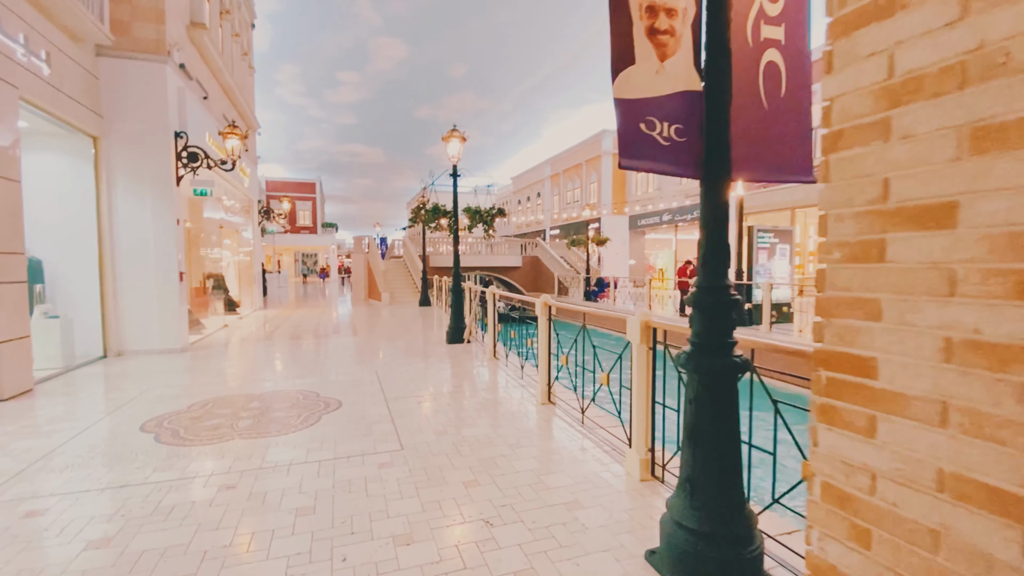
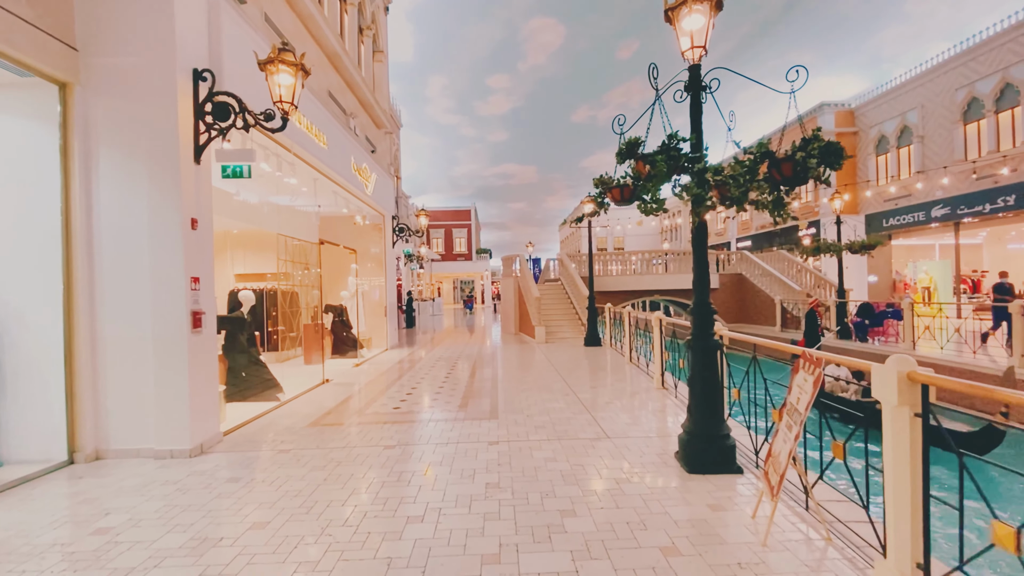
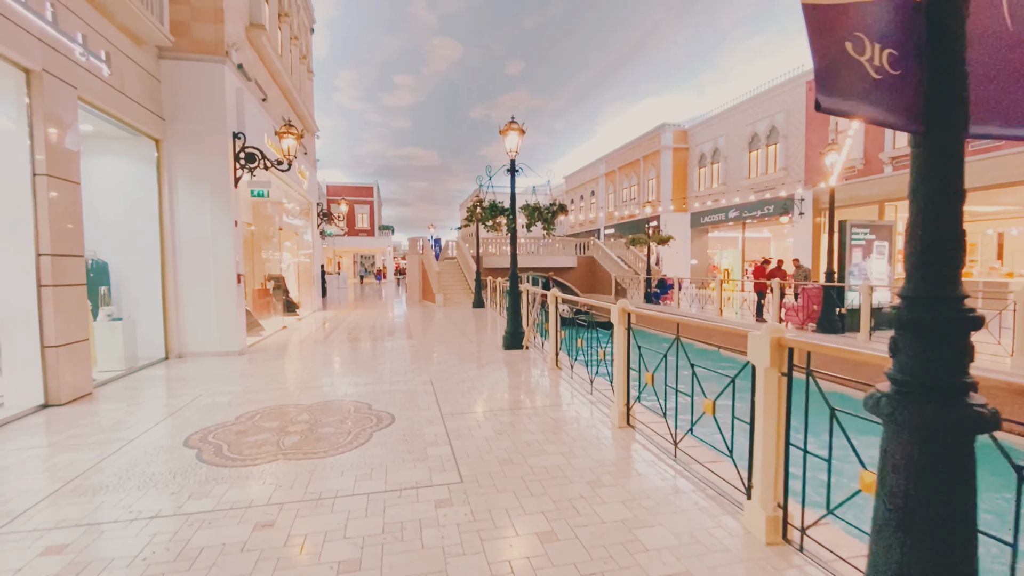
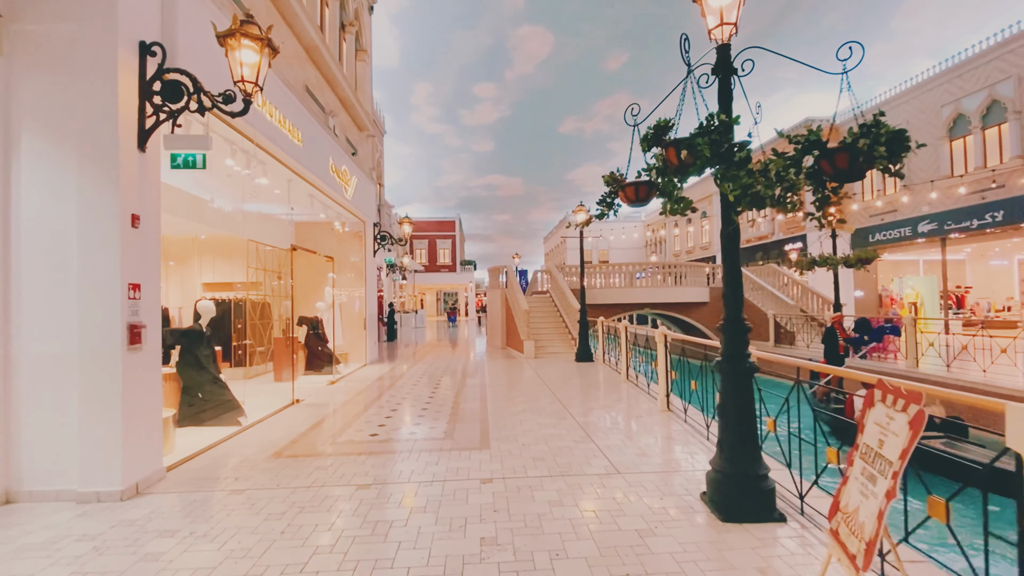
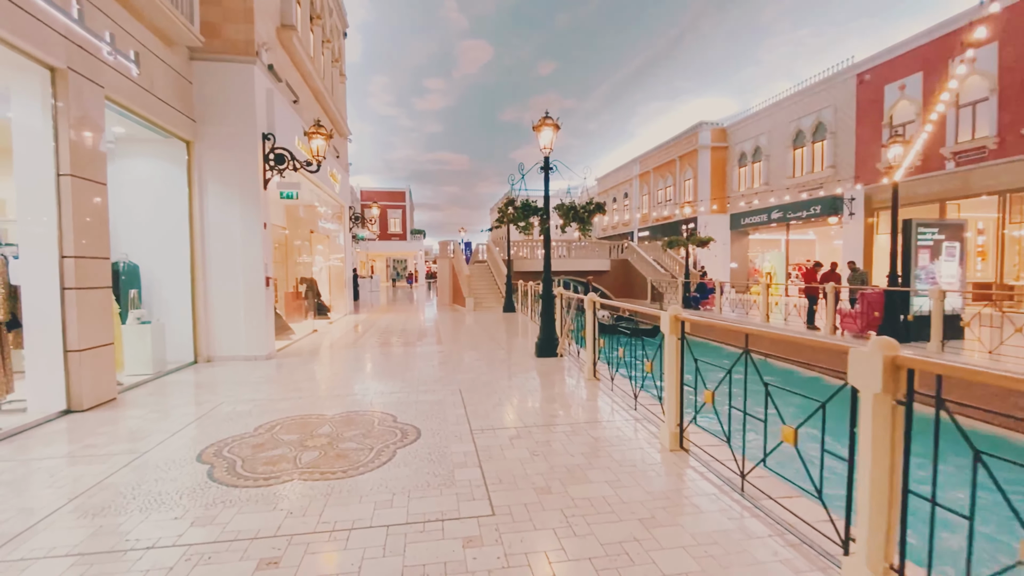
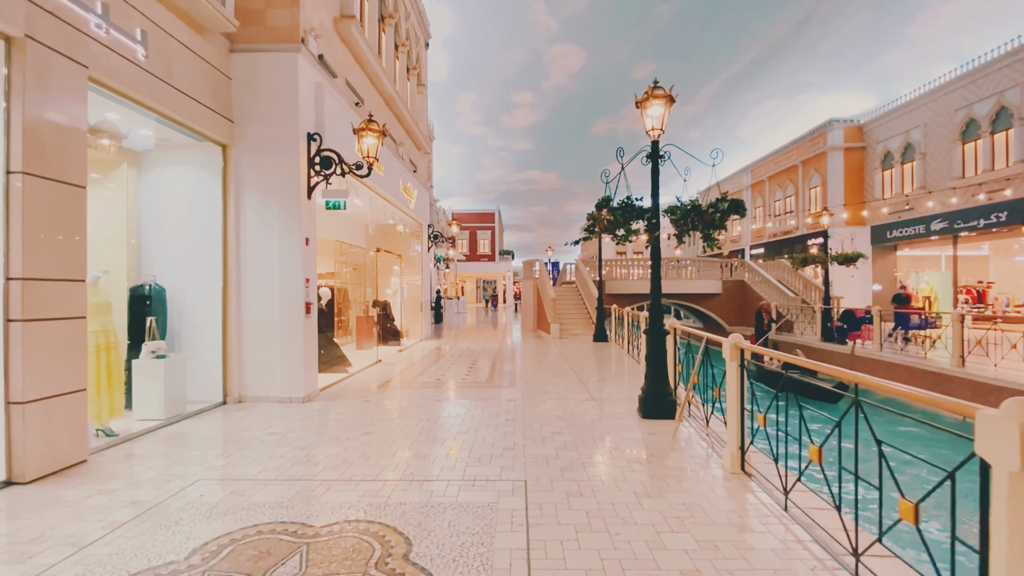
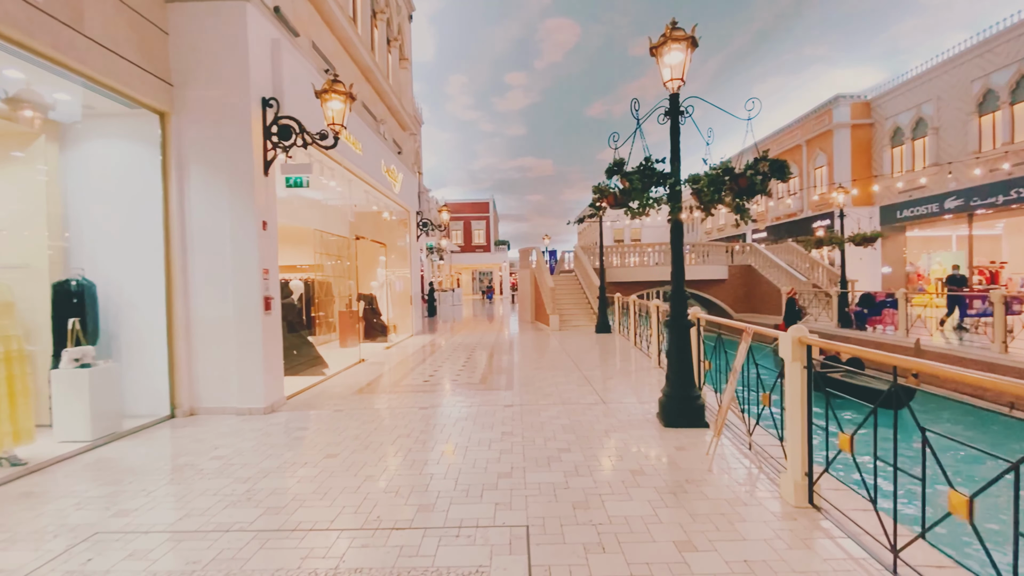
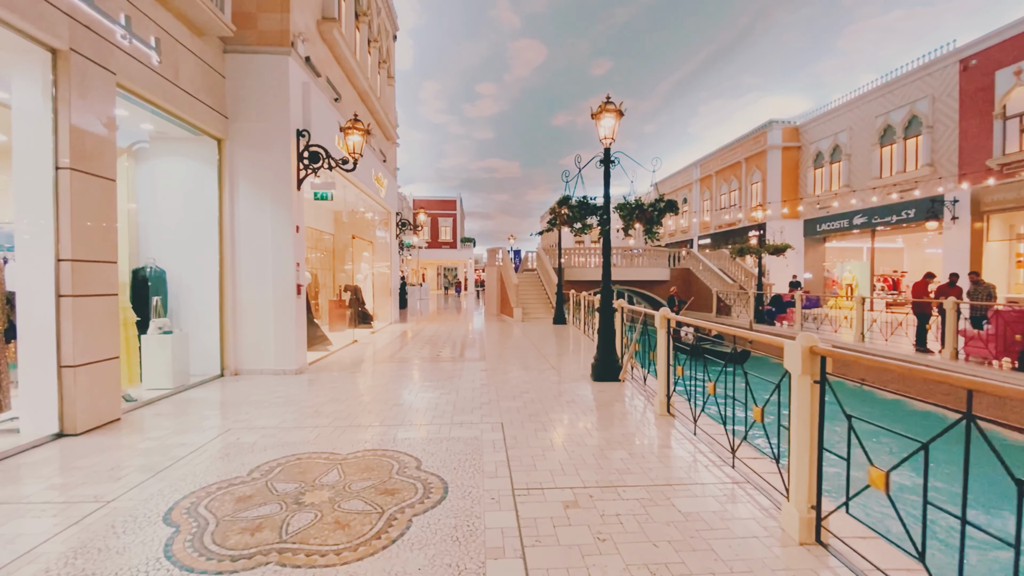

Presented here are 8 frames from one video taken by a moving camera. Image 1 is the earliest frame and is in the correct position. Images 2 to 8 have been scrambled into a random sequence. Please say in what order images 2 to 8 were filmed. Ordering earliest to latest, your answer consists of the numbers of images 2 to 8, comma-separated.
3, 5, 8, 6, 7, 2, 4
